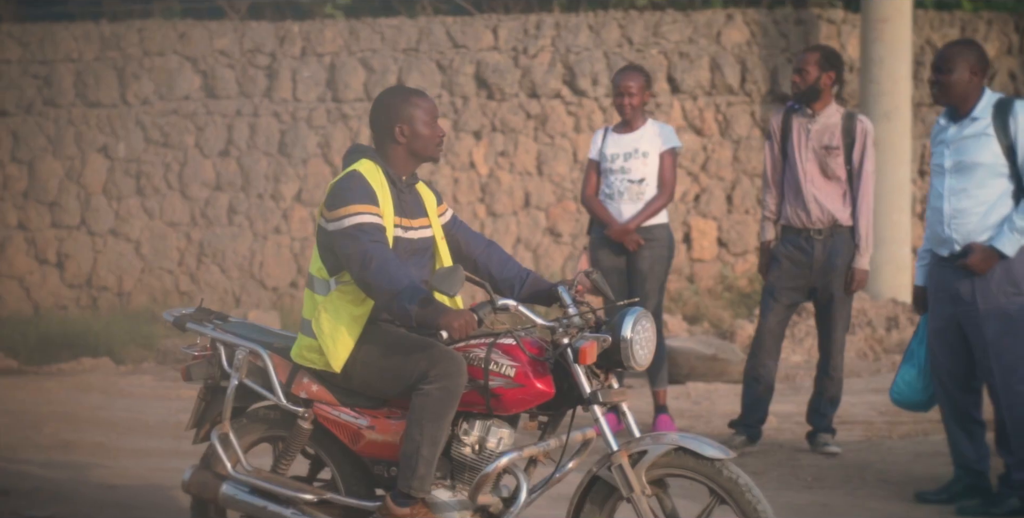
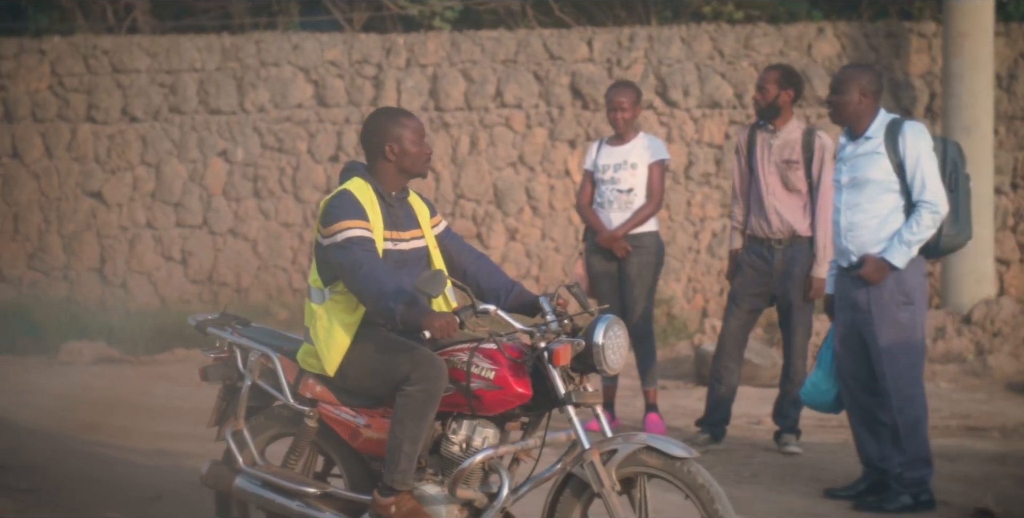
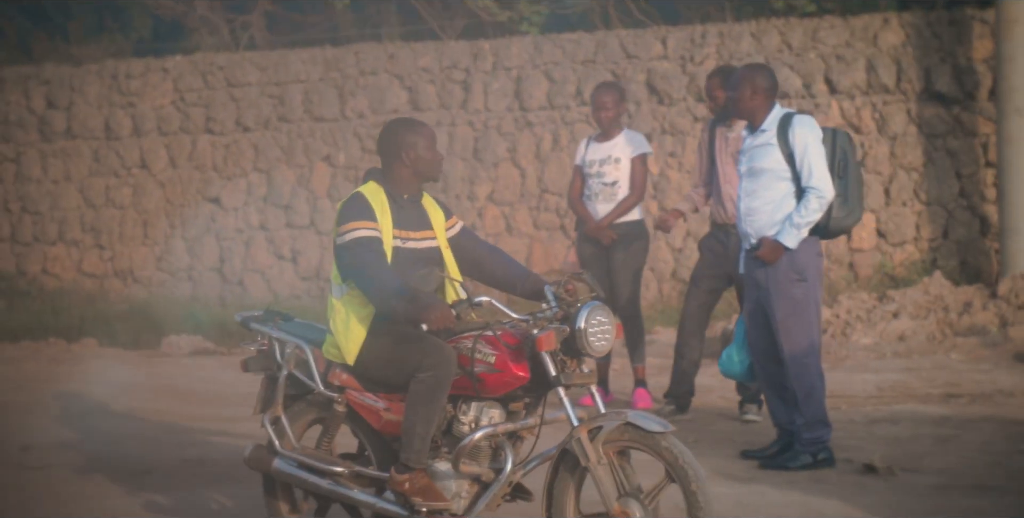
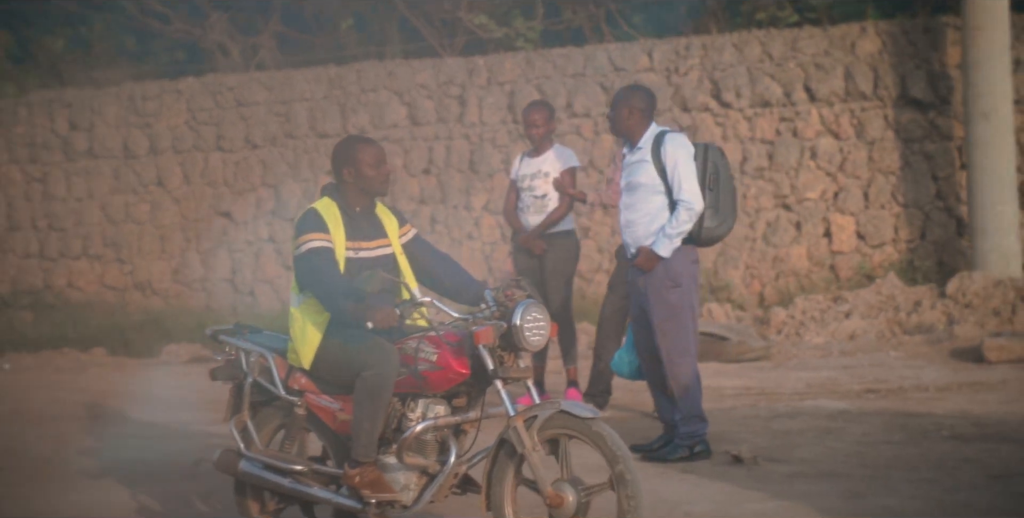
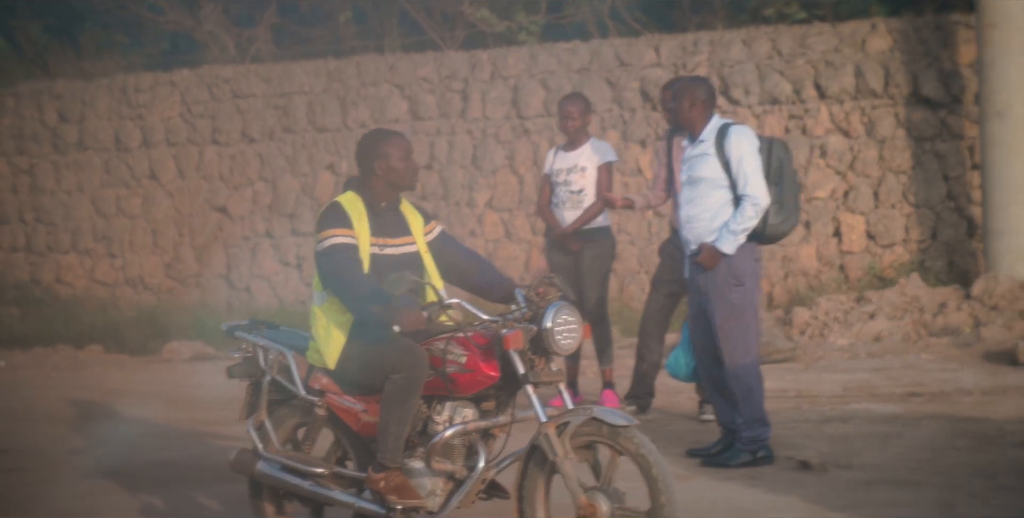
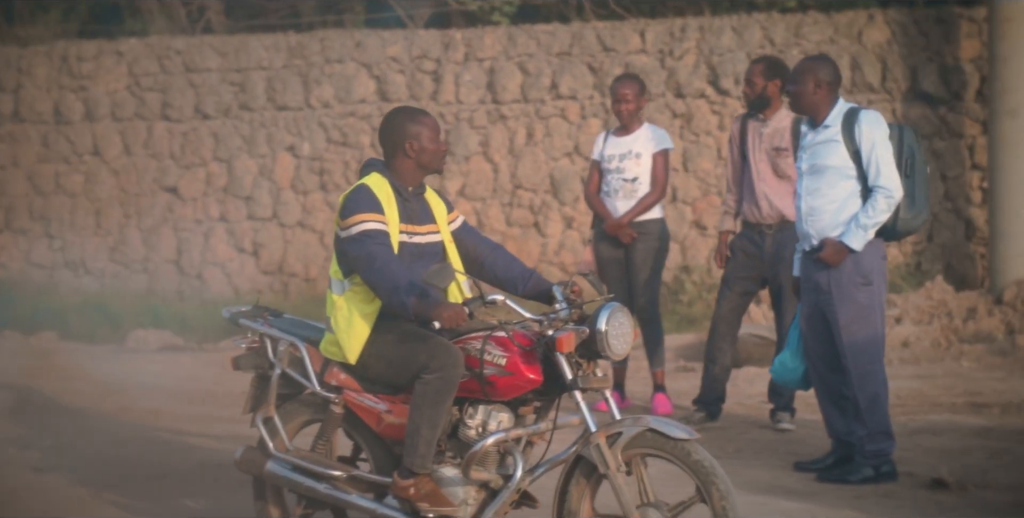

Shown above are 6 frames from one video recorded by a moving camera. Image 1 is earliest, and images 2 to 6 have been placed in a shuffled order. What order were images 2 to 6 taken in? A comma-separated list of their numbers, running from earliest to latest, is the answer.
2, 6, 3, 5, 4
